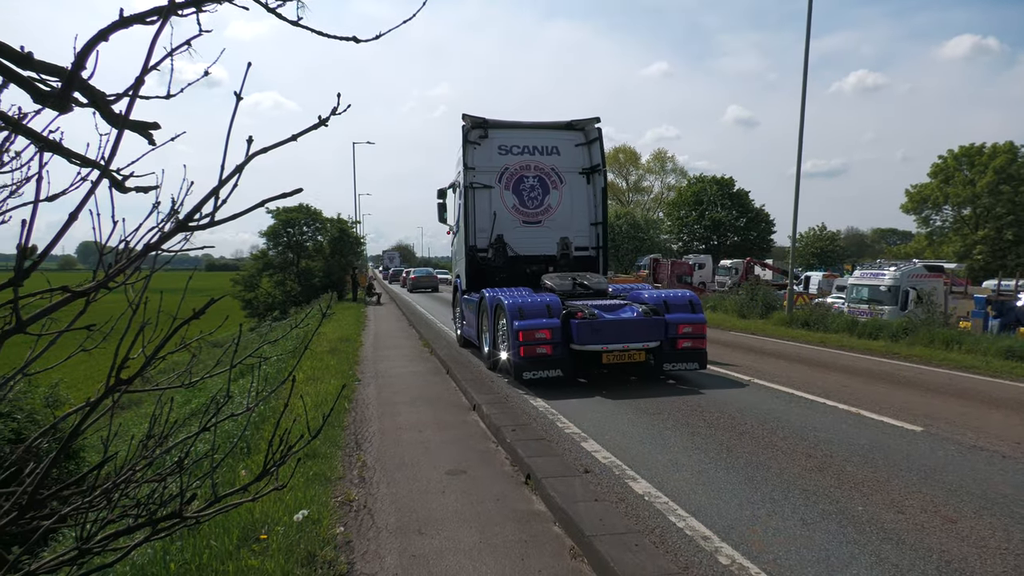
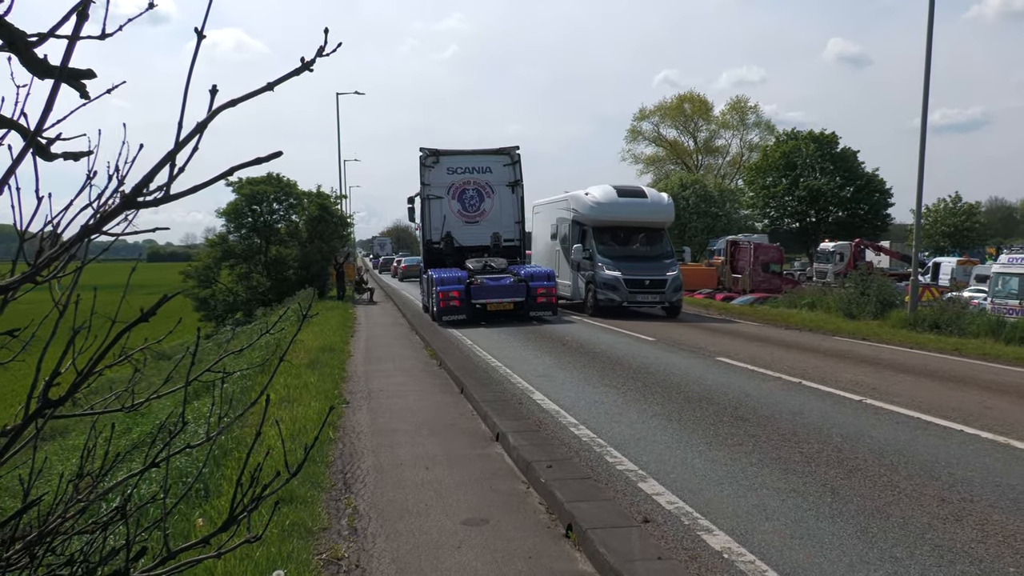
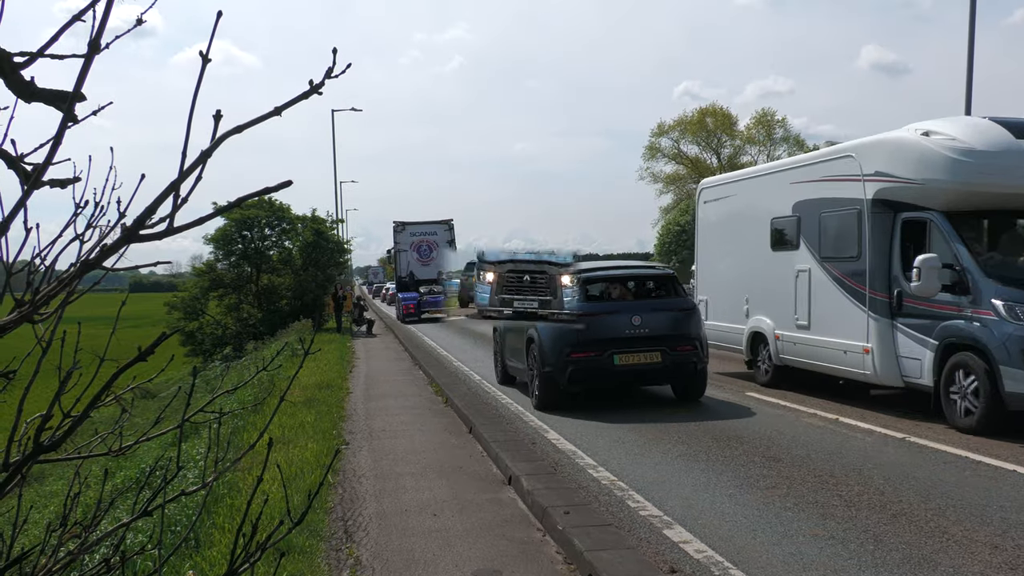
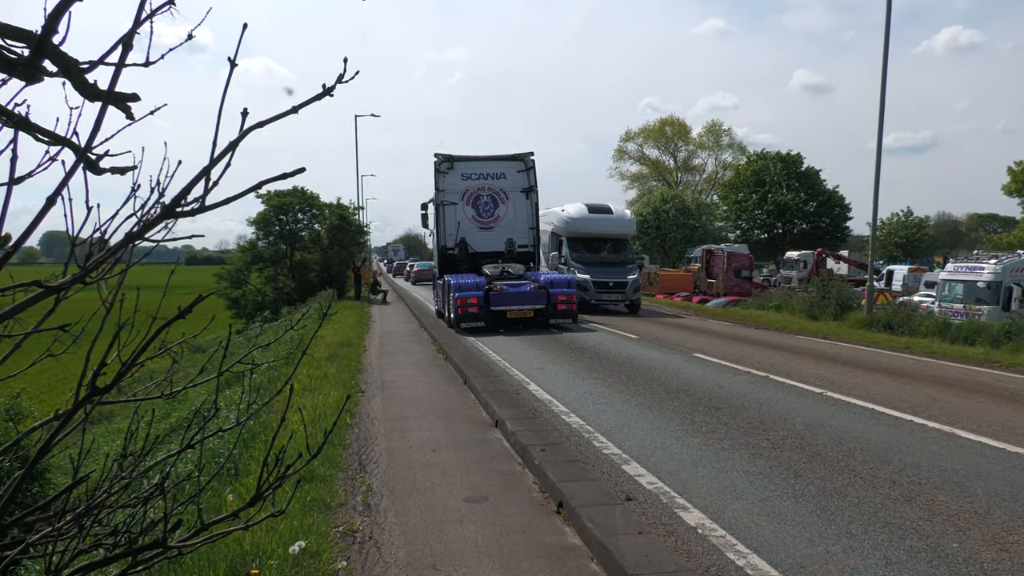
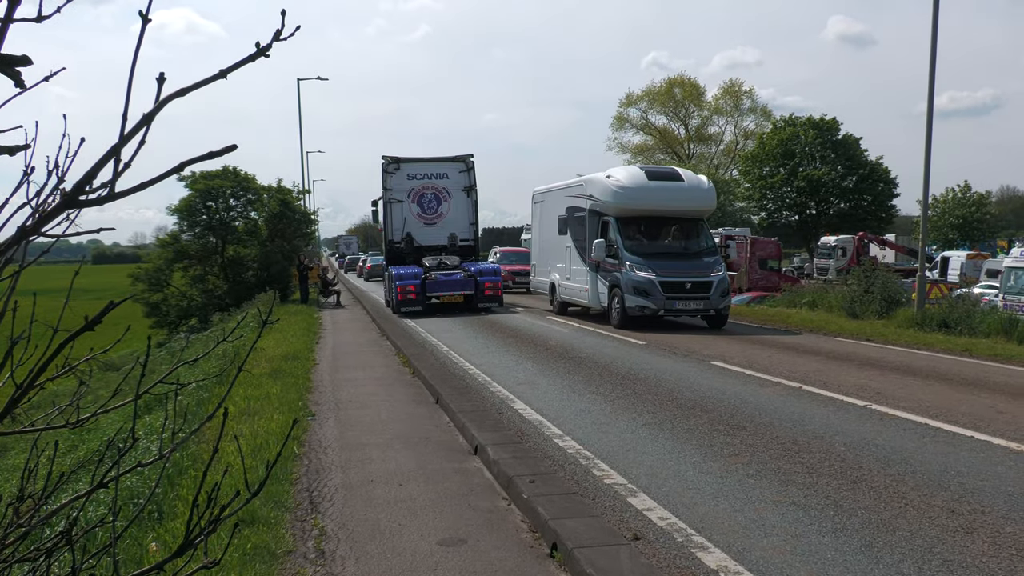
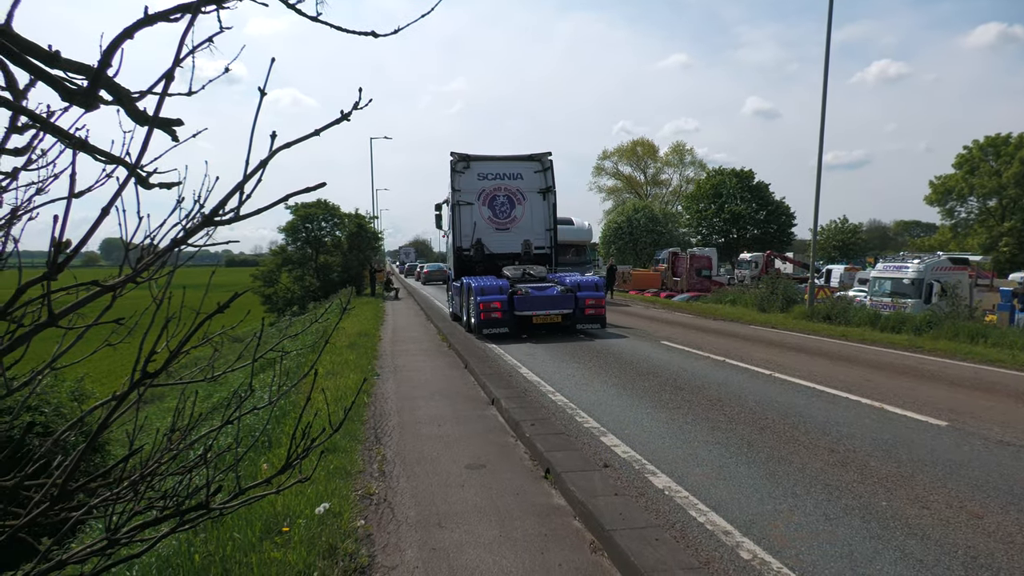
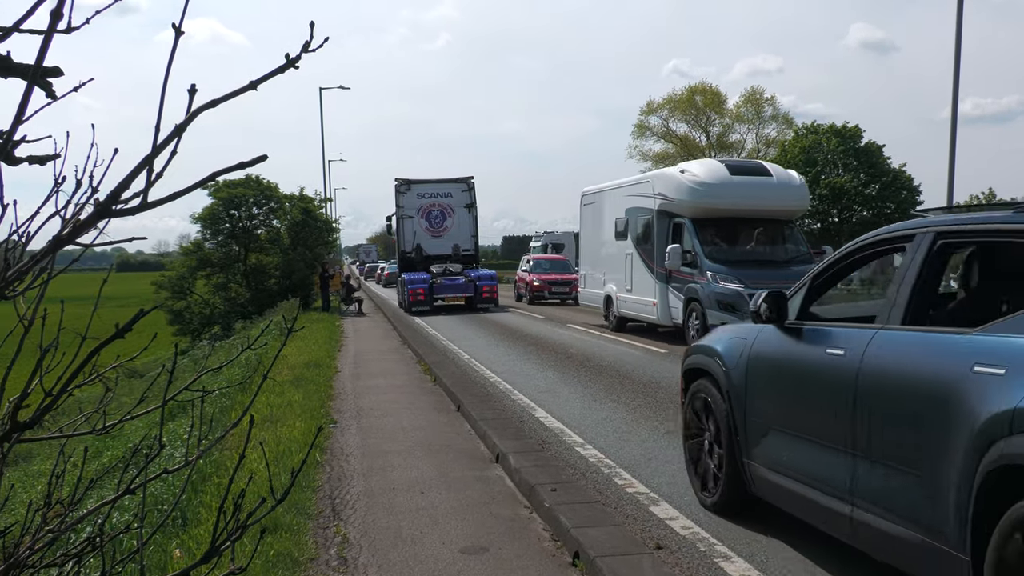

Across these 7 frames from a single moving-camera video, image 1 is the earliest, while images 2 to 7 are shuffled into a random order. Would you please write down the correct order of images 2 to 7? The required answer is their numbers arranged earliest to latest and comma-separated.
6, 4, 2, 5, 7, 3
